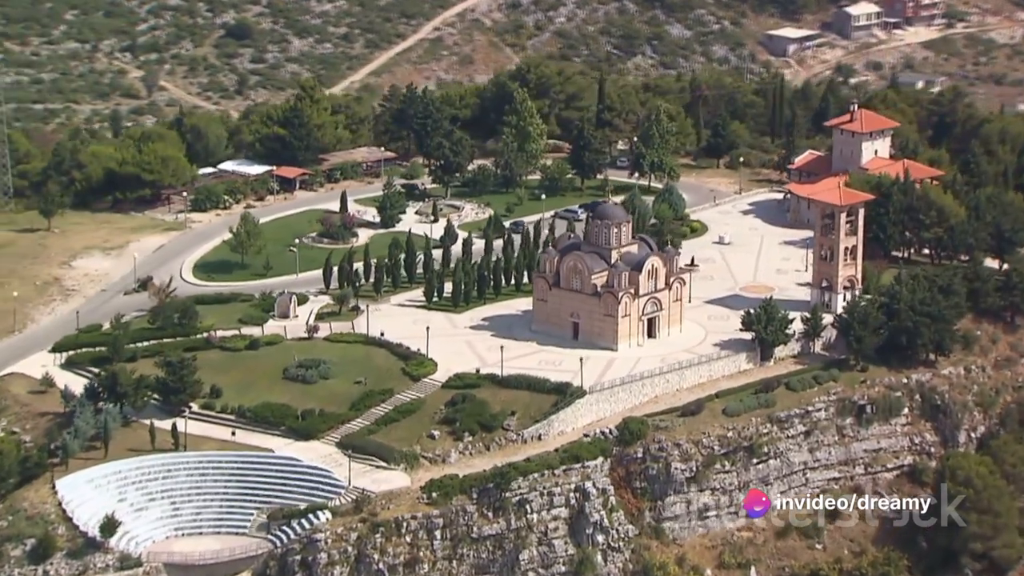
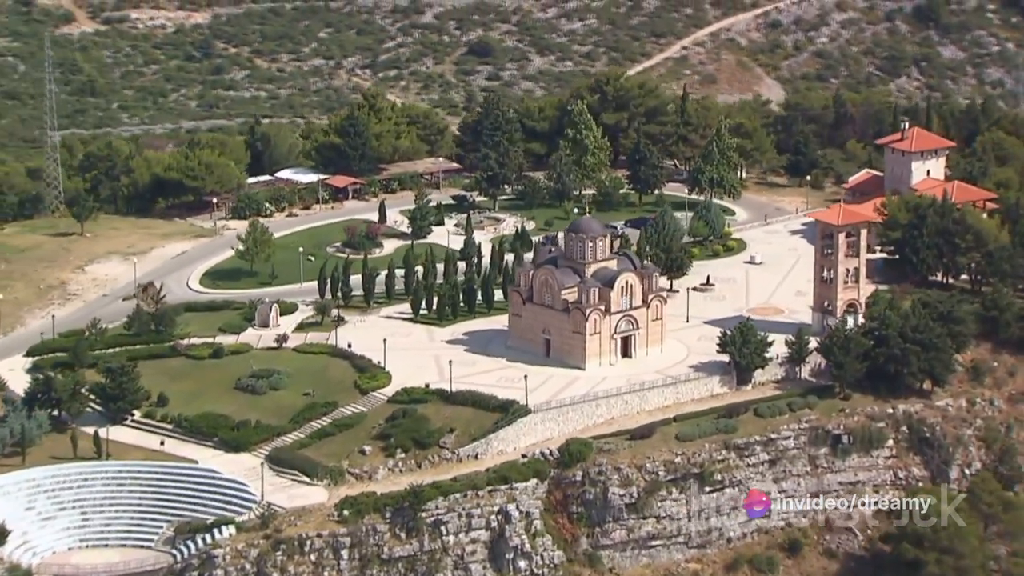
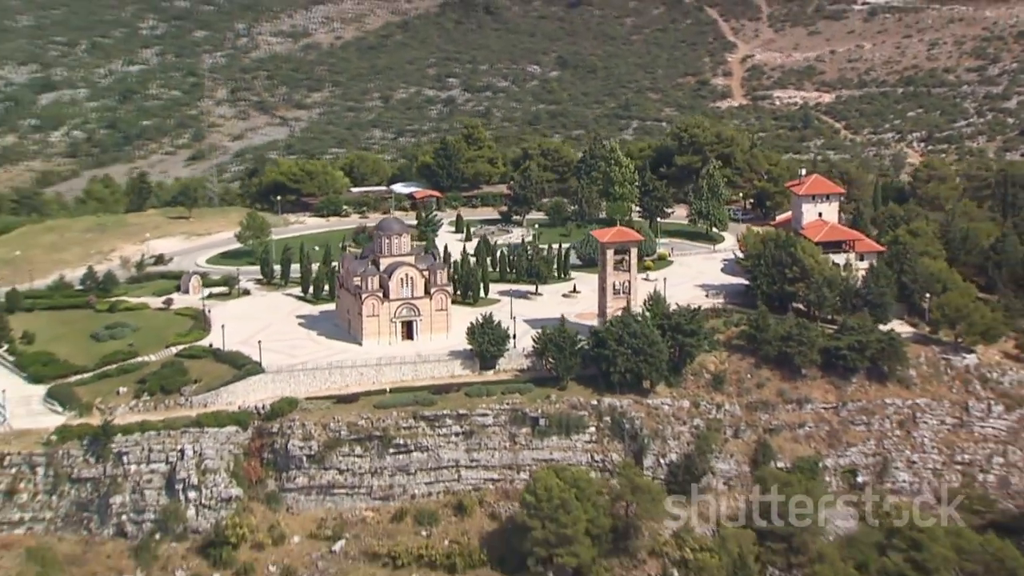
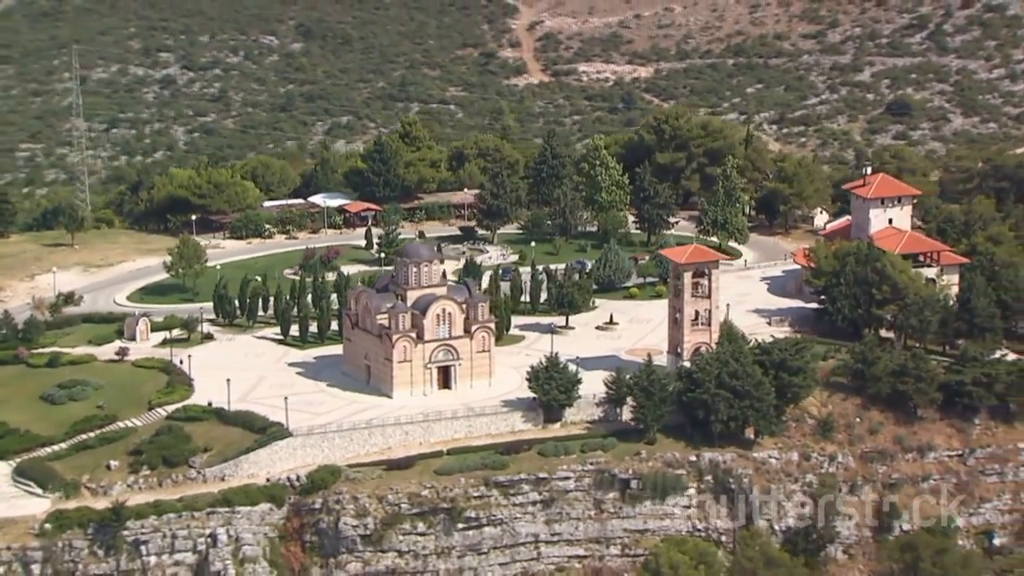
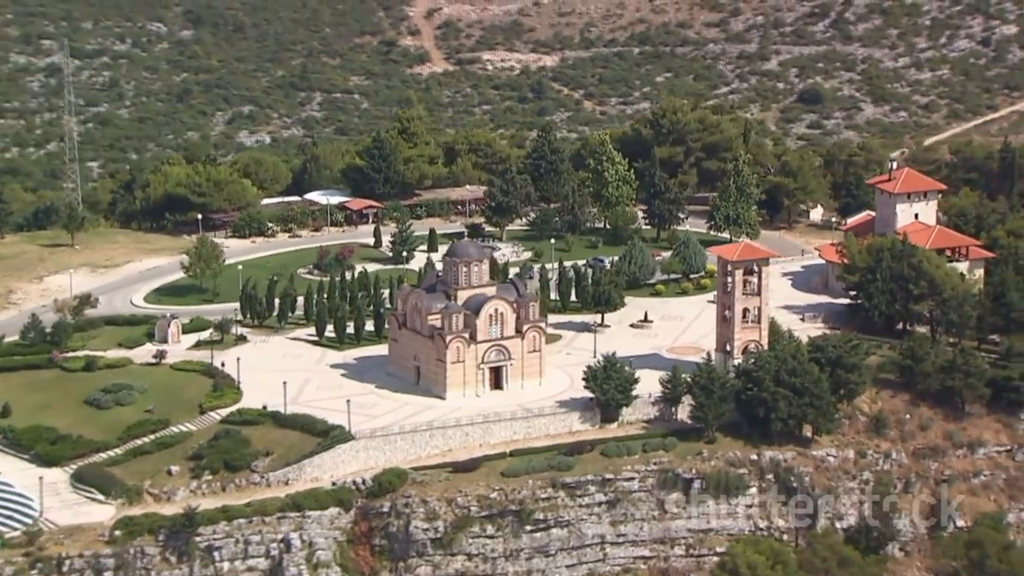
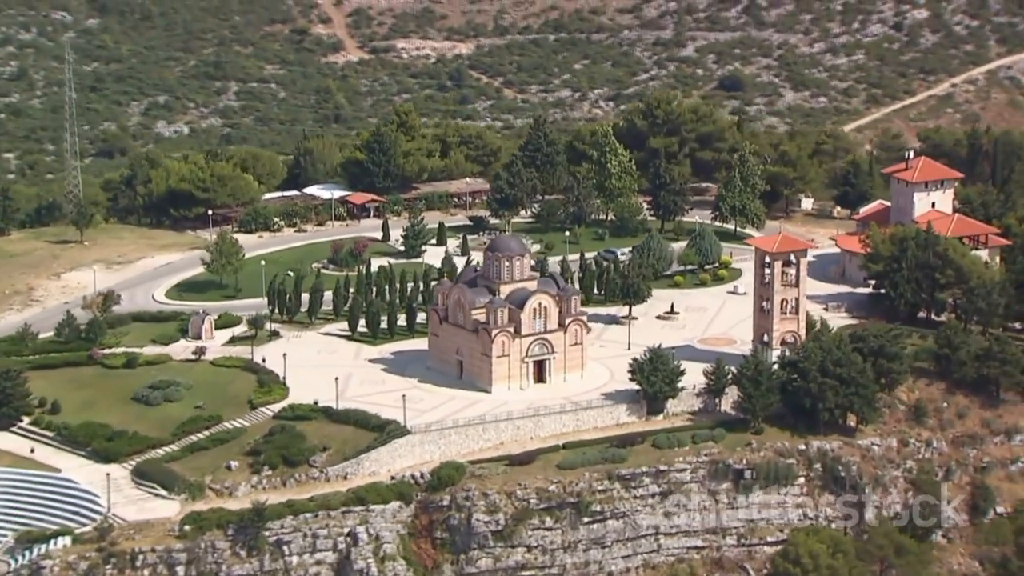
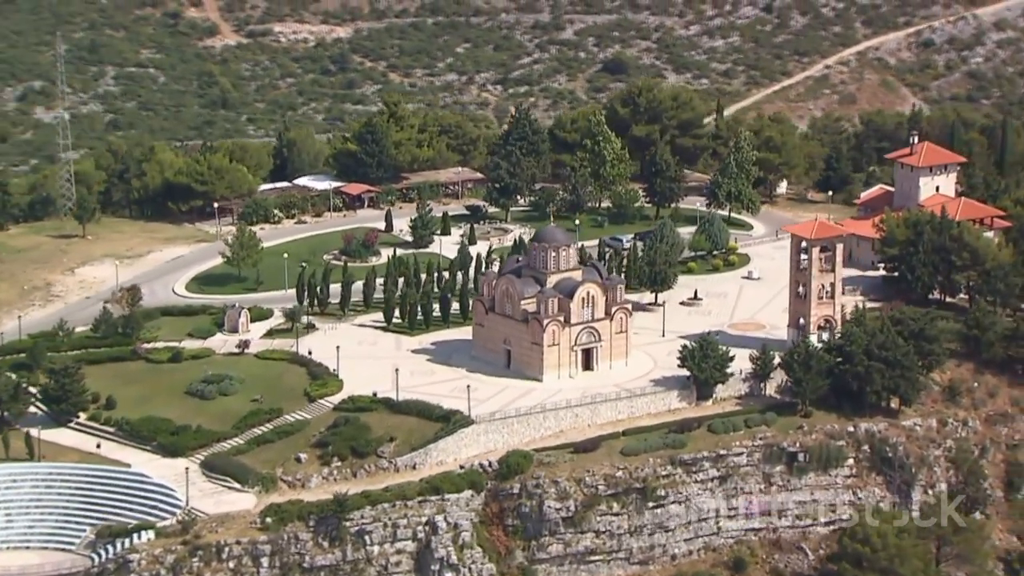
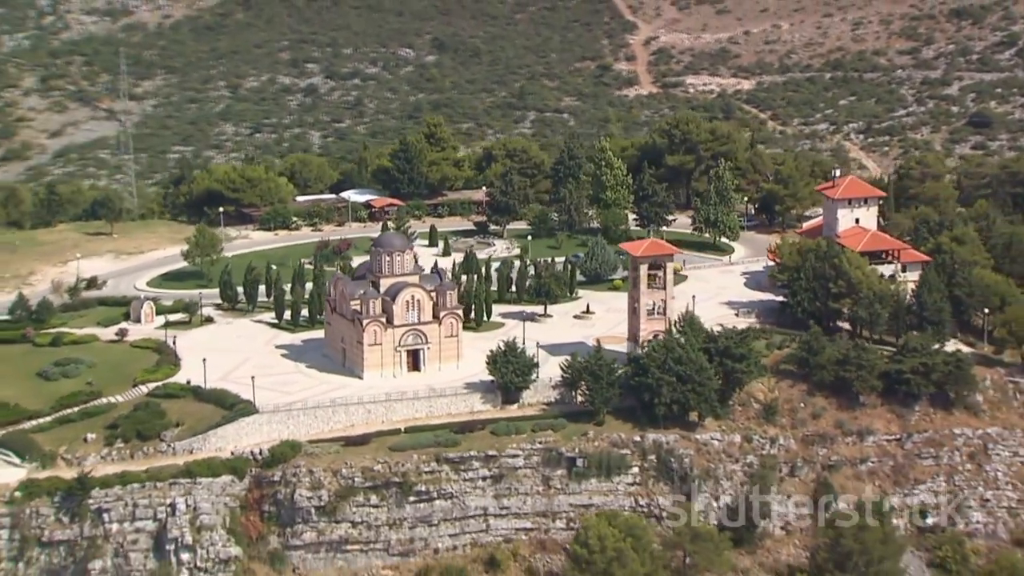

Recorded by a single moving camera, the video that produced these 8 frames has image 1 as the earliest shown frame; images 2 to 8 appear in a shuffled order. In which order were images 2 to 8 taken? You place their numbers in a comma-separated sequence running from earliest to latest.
2, 7, 6, 5, 4, 8, 3
